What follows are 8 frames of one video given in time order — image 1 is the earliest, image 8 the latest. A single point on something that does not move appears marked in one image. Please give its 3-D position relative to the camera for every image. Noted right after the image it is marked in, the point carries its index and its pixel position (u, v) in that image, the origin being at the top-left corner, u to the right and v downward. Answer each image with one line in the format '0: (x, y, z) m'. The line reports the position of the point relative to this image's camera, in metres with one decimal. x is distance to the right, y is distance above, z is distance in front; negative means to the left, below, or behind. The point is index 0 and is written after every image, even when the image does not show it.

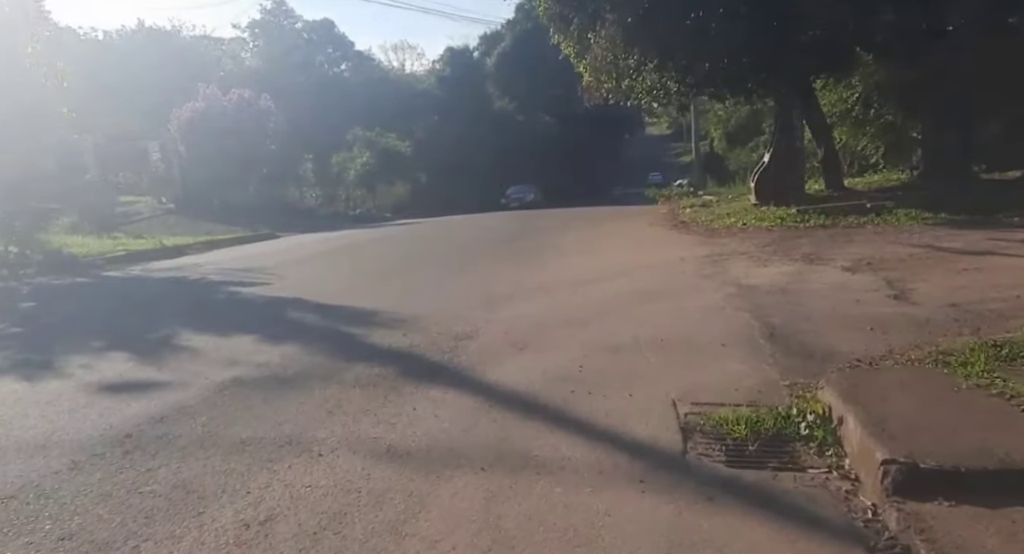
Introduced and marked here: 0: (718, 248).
0: (+3.4, +0.4, +13.2) m
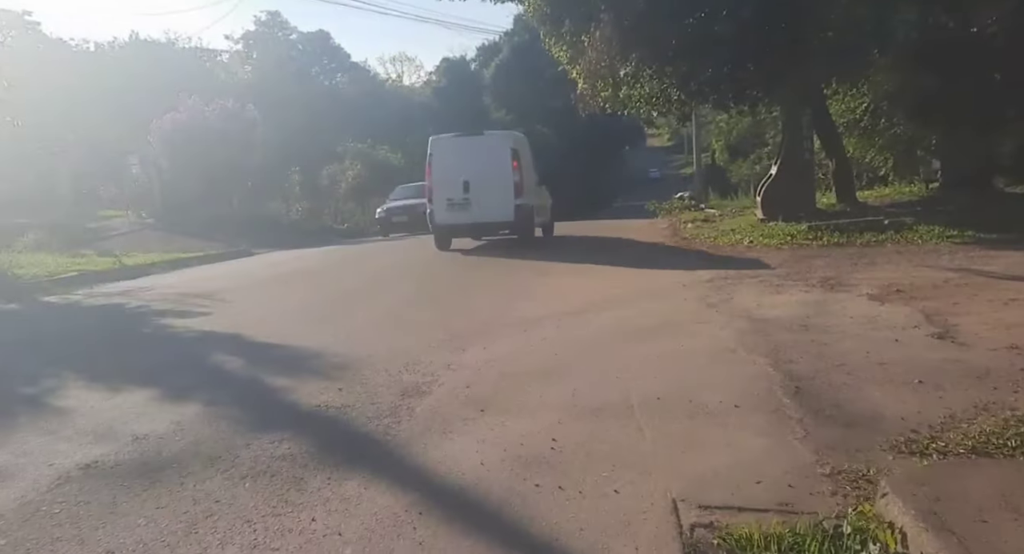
0: (+3.2, +0.1, +11.9) m
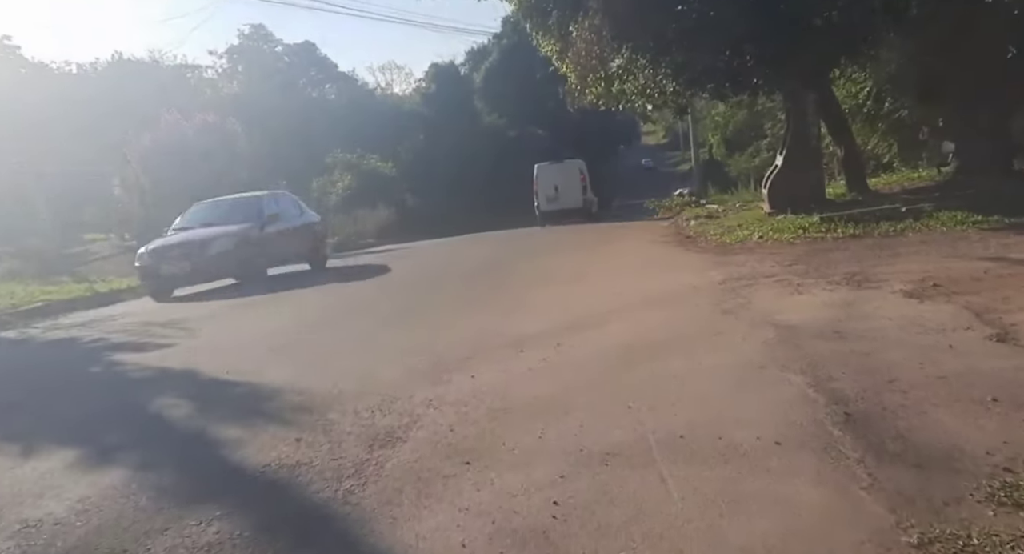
0: (+3.1, 0.0, +11.0) m
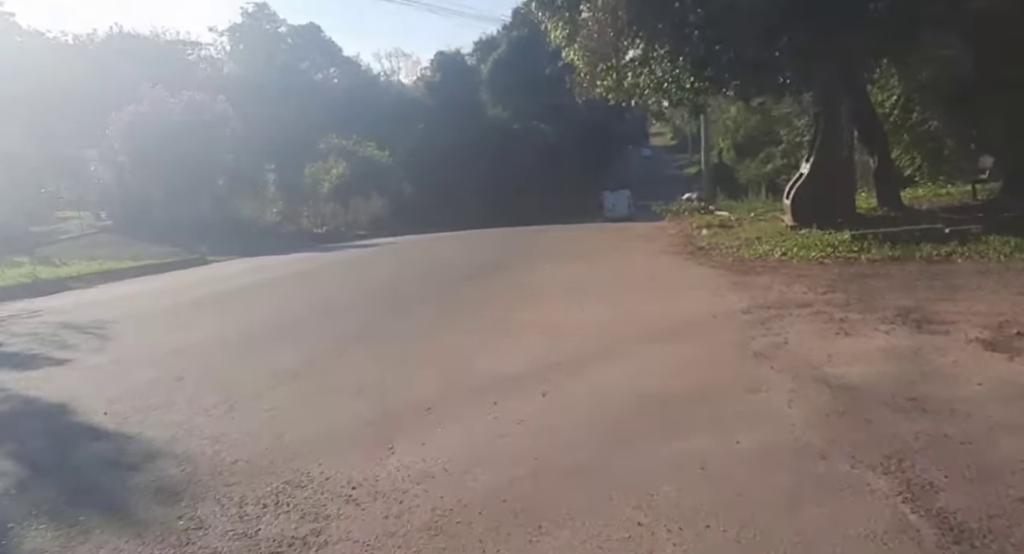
0: (+2.9, -0.3, +9.3) m
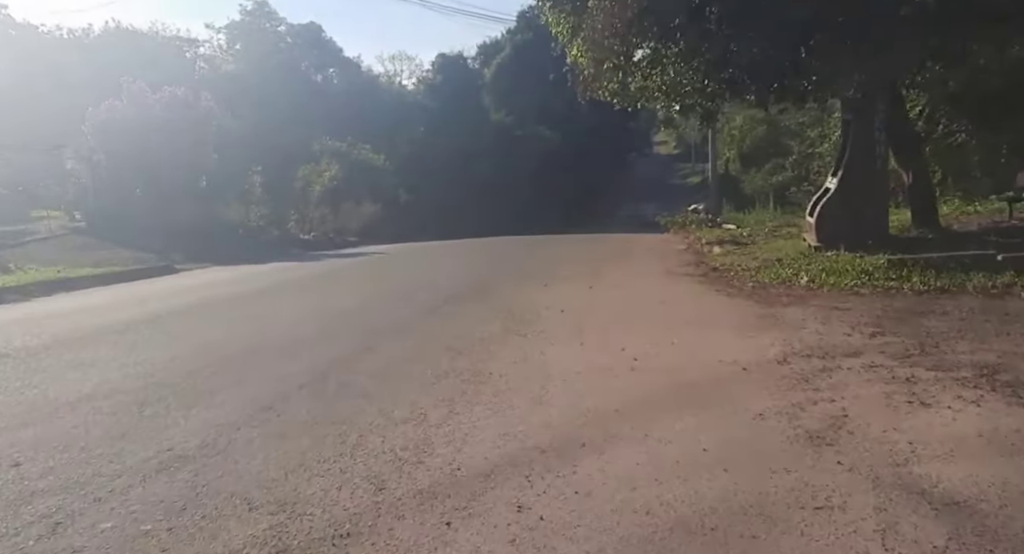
0: (+2.8, -0.6, +7.7) m
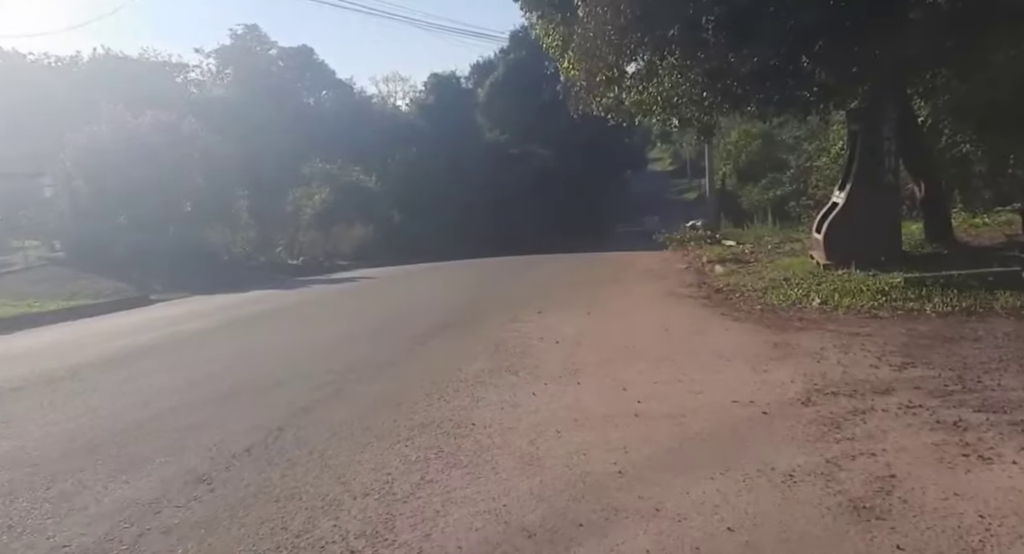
0: (+2.7, -0.9, +6.9) m
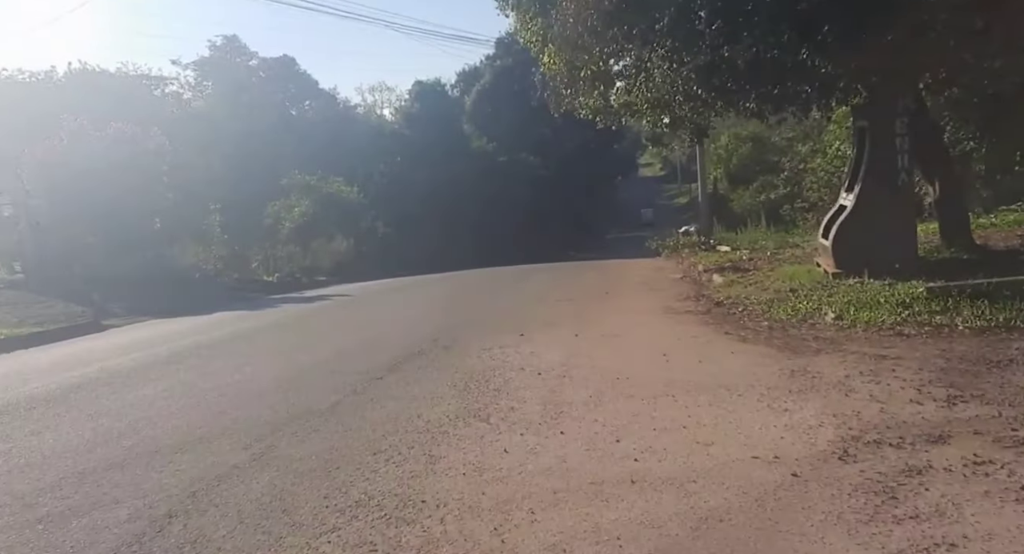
0: (+2.4, -1.0, +5.7) m
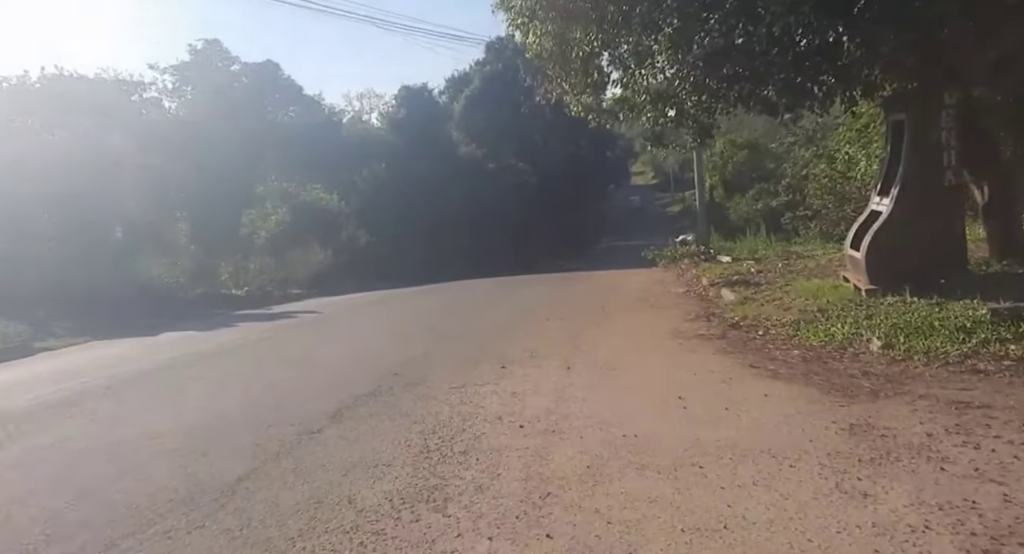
0: (+2.3, -1.2, +3.9) m
